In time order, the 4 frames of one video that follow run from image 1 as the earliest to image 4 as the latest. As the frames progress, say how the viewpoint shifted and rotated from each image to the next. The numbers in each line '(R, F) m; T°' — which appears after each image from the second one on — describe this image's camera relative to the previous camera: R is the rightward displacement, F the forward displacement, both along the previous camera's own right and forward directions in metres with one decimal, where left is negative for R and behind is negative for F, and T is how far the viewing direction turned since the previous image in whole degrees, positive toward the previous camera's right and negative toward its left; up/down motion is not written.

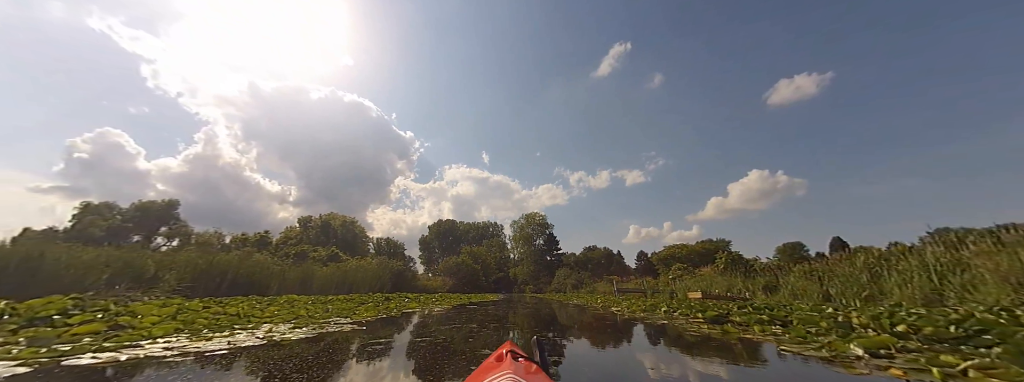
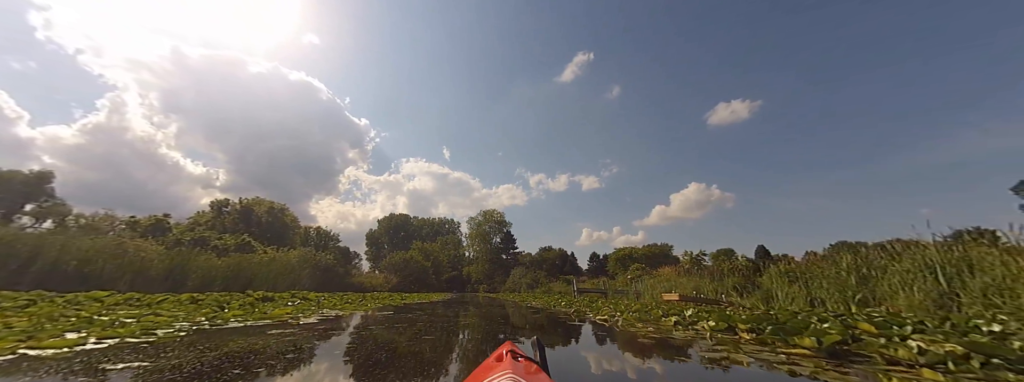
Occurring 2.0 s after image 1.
(+0.2, +1.3) m; +8°
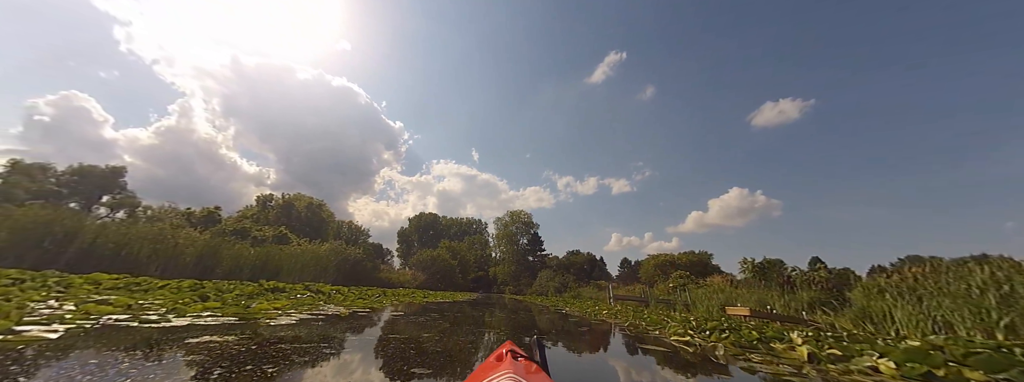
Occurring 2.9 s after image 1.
(-0.1, +0.6) m; -5°
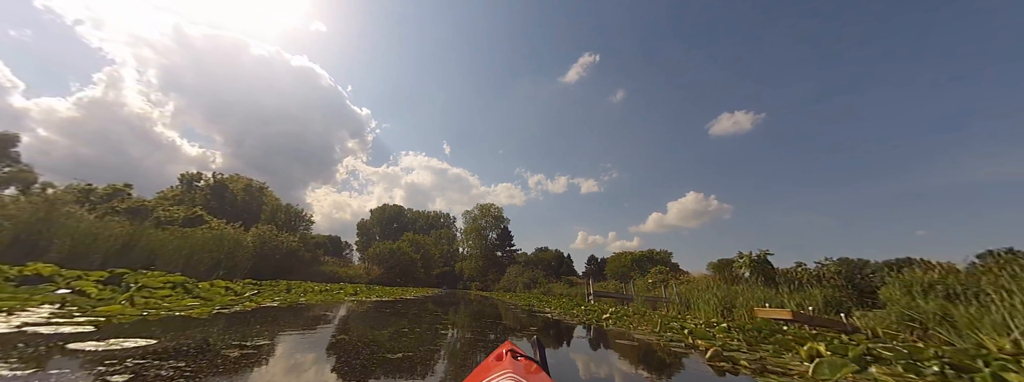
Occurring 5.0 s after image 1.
(+0.1, +1.3) m; +5°
